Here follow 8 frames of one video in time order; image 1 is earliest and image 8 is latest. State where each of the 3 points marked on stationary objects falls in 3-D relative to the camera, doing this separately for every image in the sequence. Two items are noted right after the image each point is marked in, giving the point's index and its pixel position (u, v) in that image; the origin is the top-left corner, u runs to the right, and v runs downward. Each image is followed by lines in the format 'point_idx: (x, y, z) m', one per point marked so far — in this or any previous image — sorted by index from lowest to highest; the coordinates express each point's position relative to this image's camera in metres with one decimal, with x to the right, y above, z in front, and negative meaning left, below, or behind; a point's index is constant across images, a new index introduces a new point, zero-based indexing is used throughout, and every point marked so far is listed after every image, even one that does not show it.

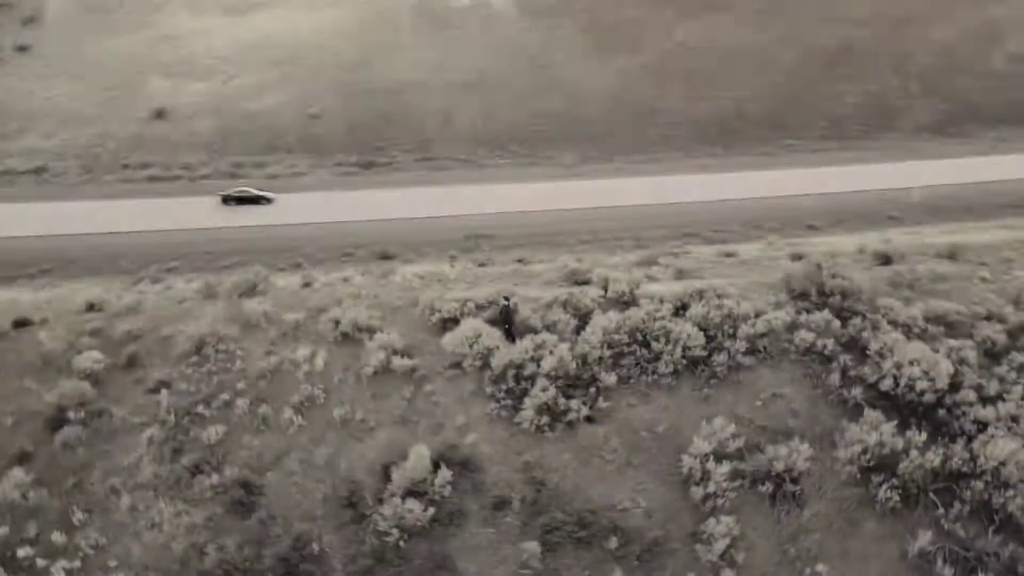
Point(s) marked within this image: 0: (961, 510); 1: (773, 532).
0: (+6.5, -3.2, +11.6) m
1: (+3.8, -3.6, +11.7) m
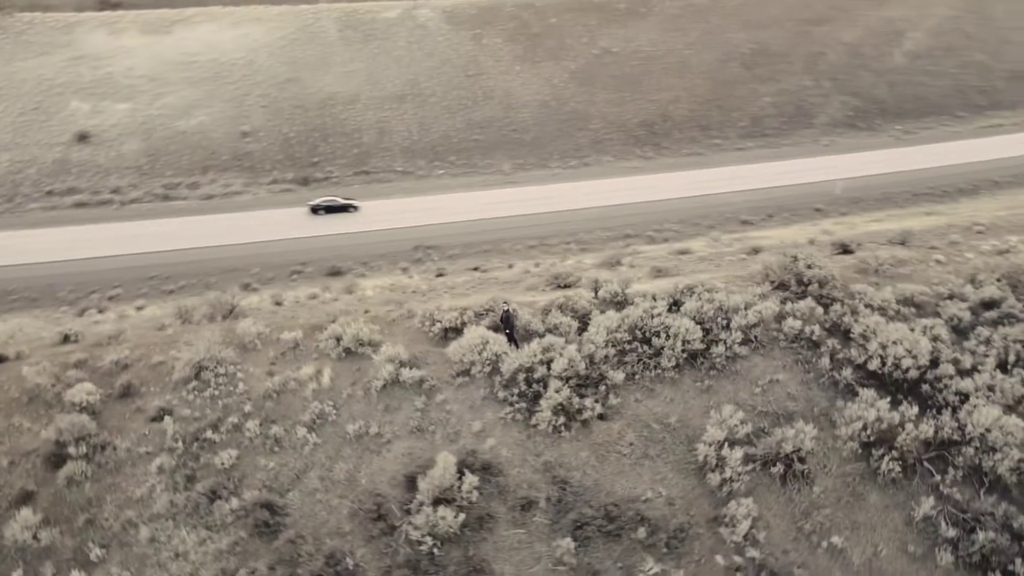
0: (+6.9, -2.9, +12.6) m
1: (+4.2, -3.4, +12.4) m
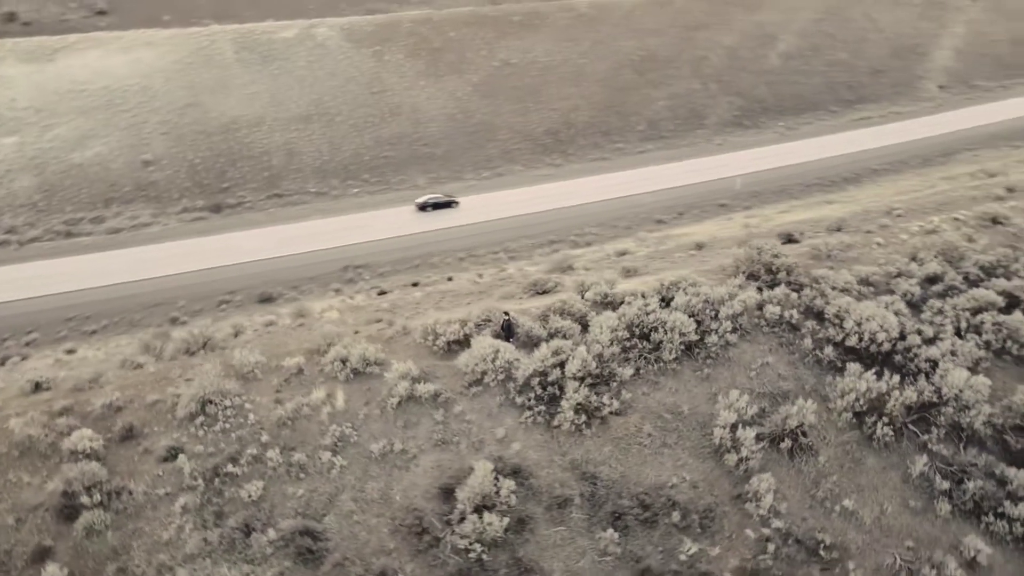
0: (+7.4, -2.5, +13.9) m
1: (+4.8, -3.2, +13.4) m
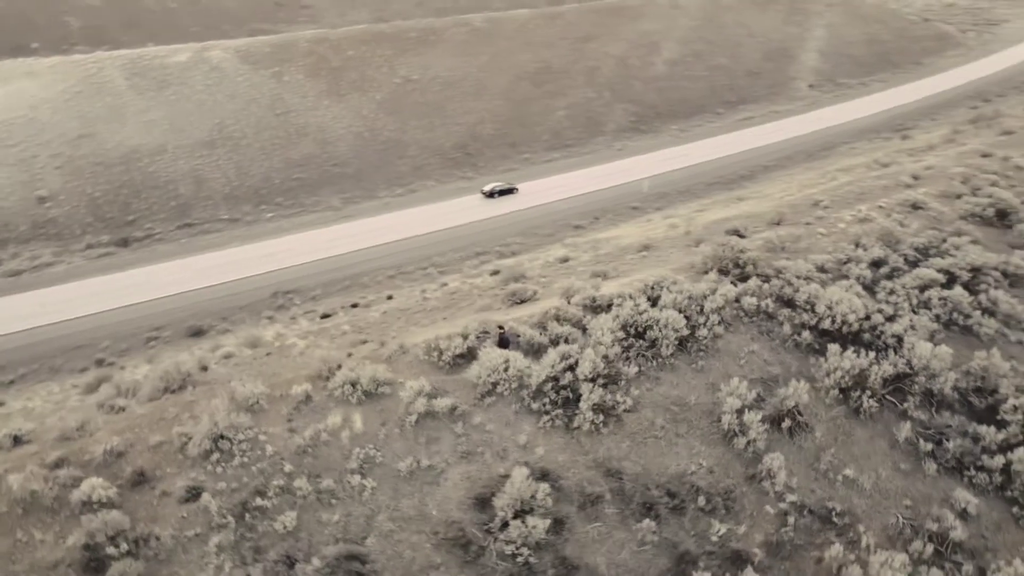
0: (+7.6, -2.1, +15.3) m
1: (+5.2, -3.0, +14.4) m
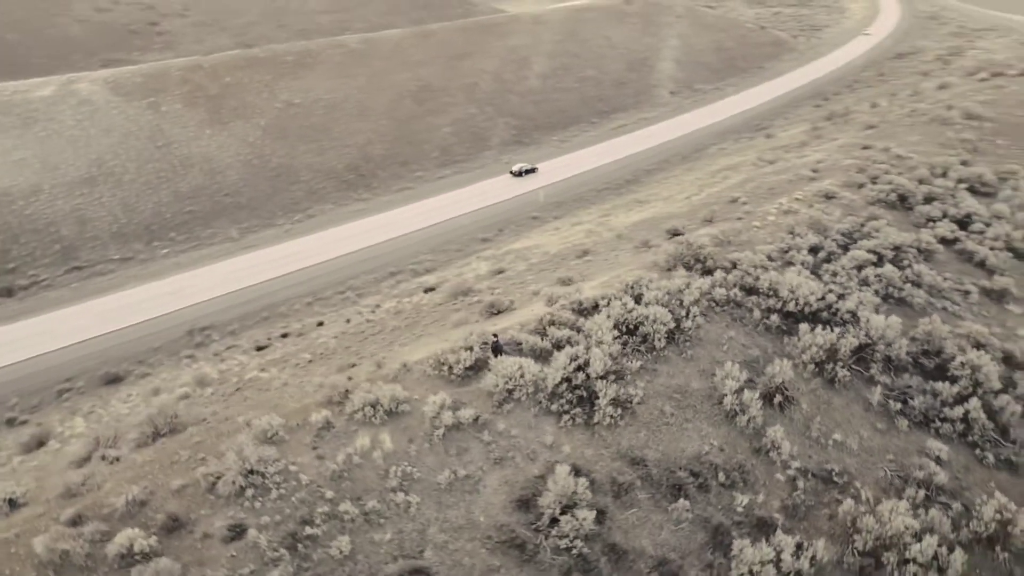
0: (+7.8, -1.7, +17.1) m
1: (+5.6, -2.7, +15.9) m
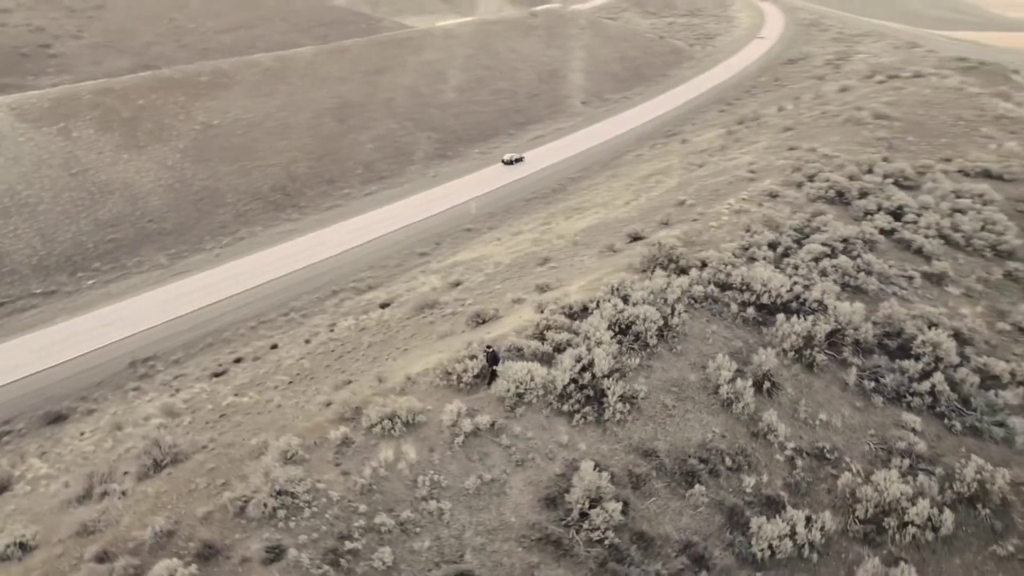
0: (+7.7, -1.4, +18.5) m
1: (+5.8, -2.6, +17.0) m
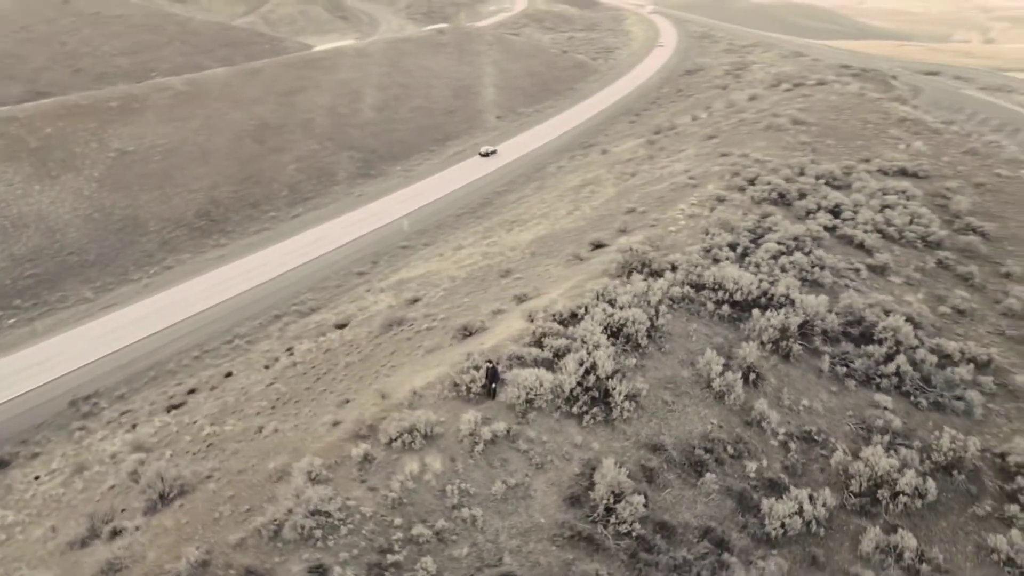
0: (+7.5, -1.3, +19.8) m
1: (+5.8, -2.5, +18.1) m
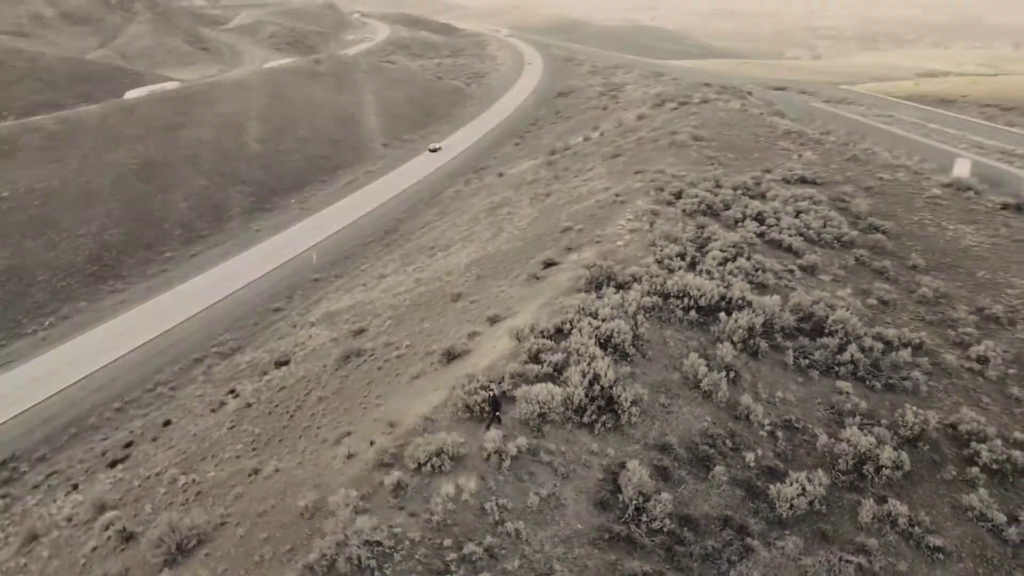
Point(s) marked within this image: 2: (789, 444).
0: (+7.1, -1.3, +21.5) m
1: (+5.8, -2.5, +19.5) m
2: (+6.2, -3.5, +18.1) m
